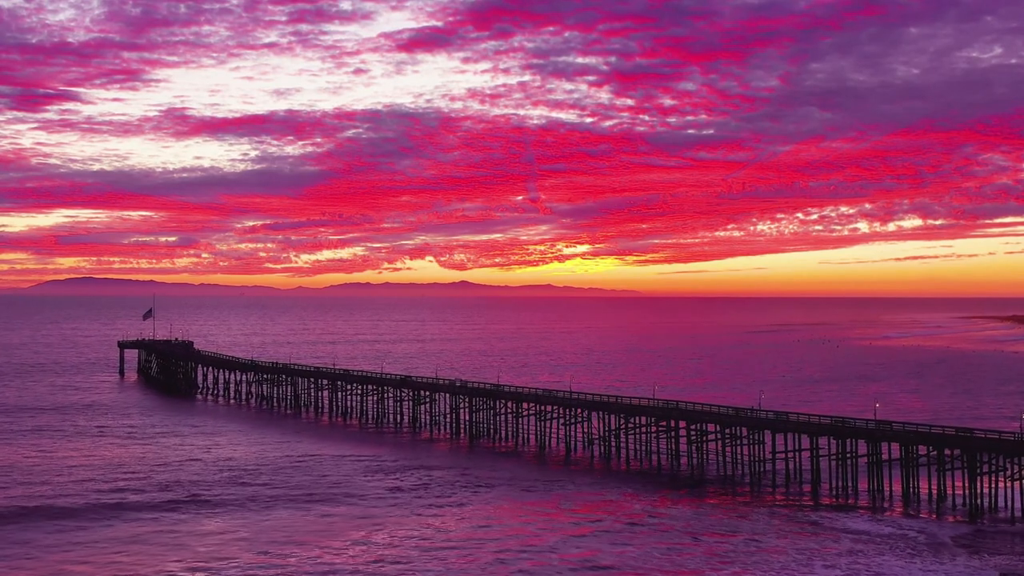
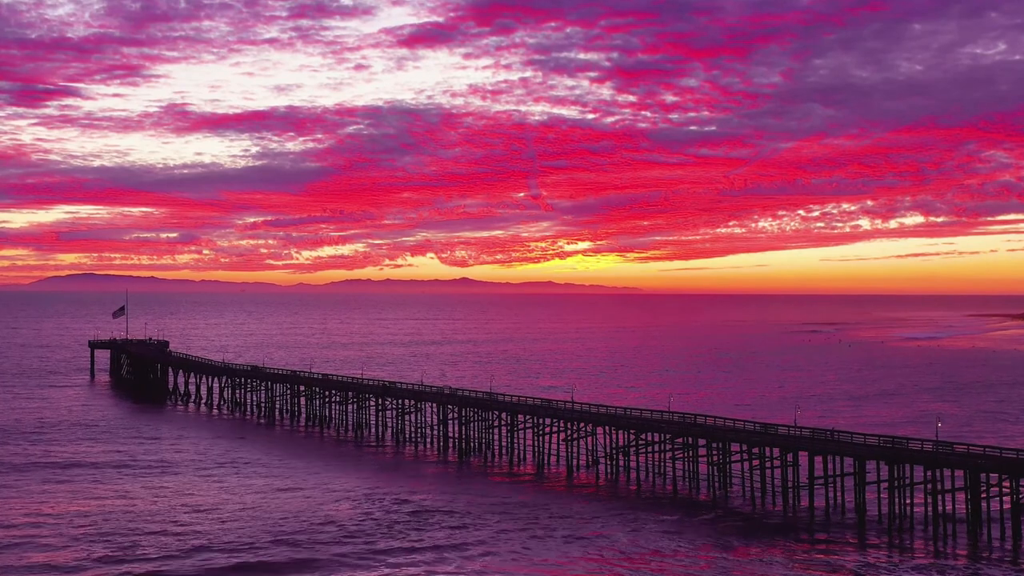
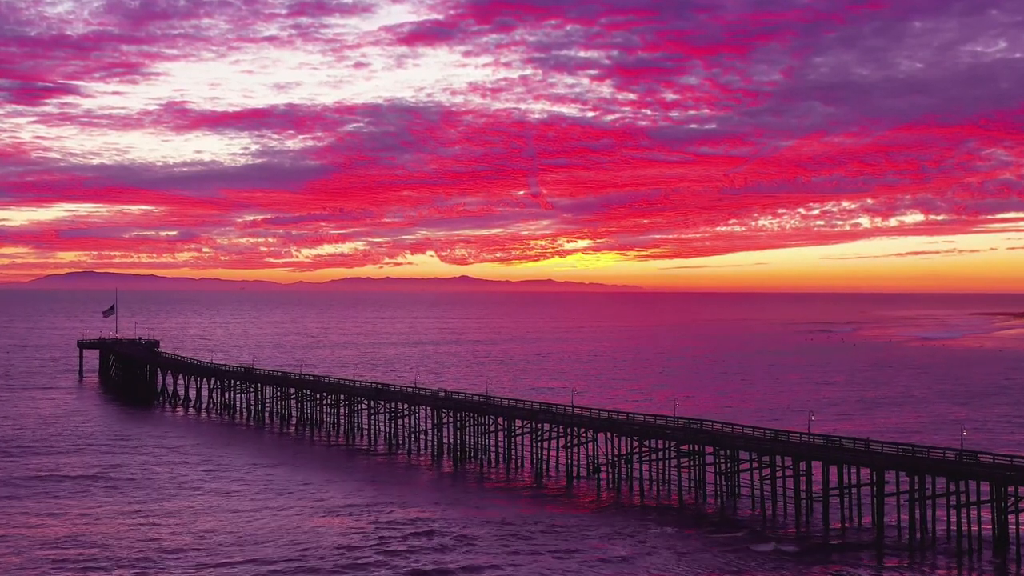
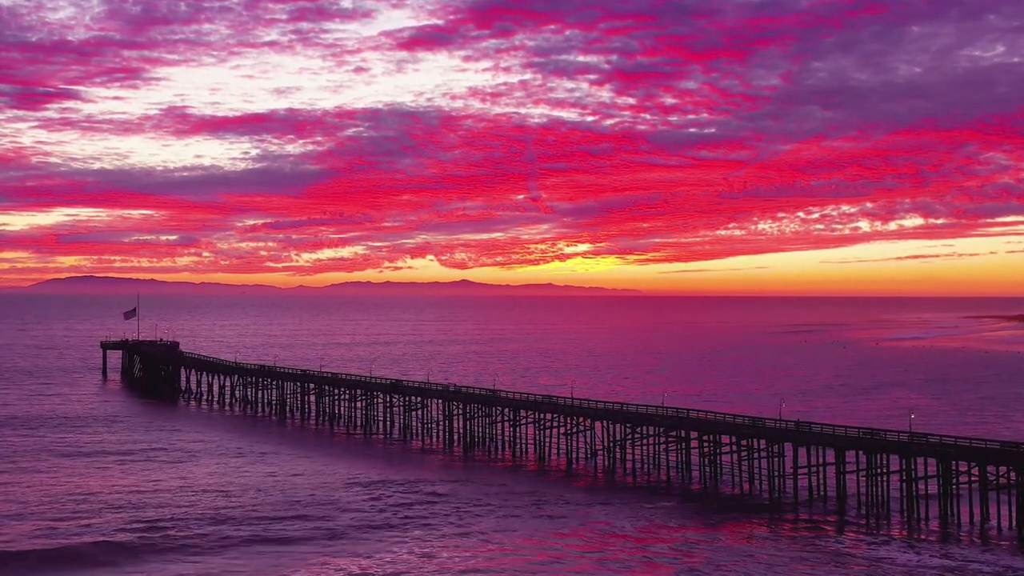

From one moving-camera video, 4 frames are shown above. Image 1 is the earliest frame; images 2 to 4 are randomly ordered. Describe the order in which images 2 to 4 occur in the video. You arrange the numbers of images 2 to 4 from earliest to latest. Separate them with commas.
4, 2, 3
